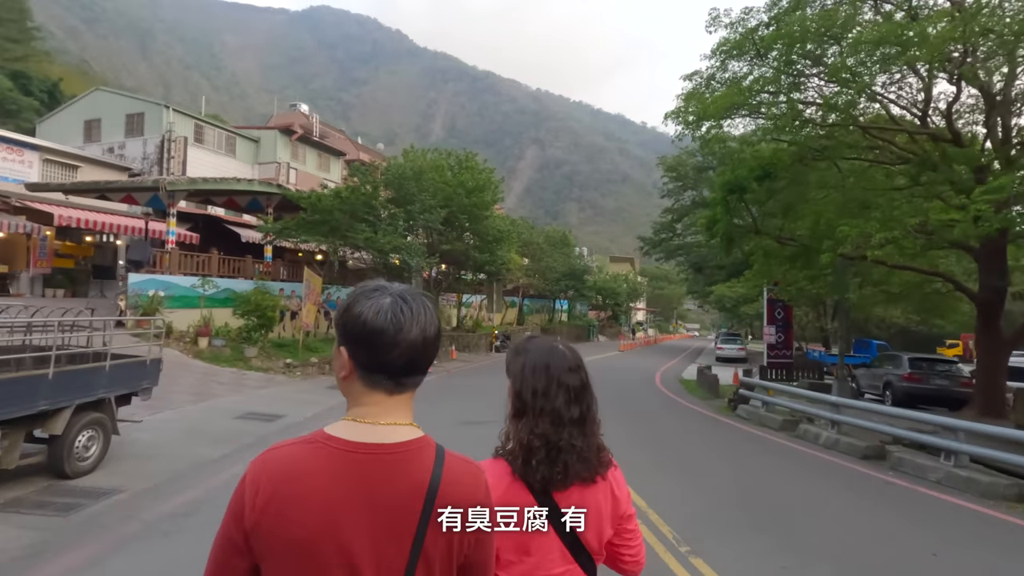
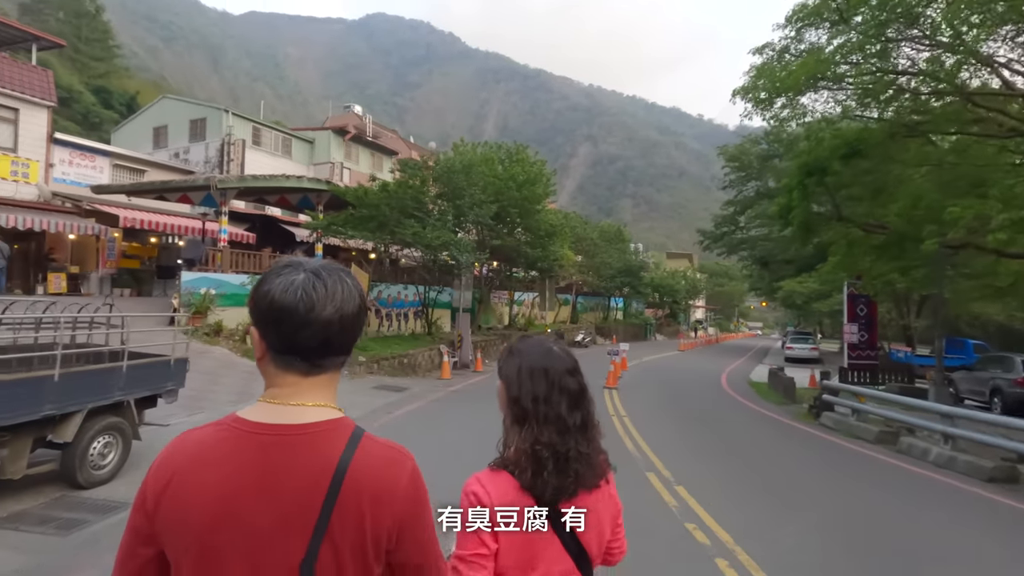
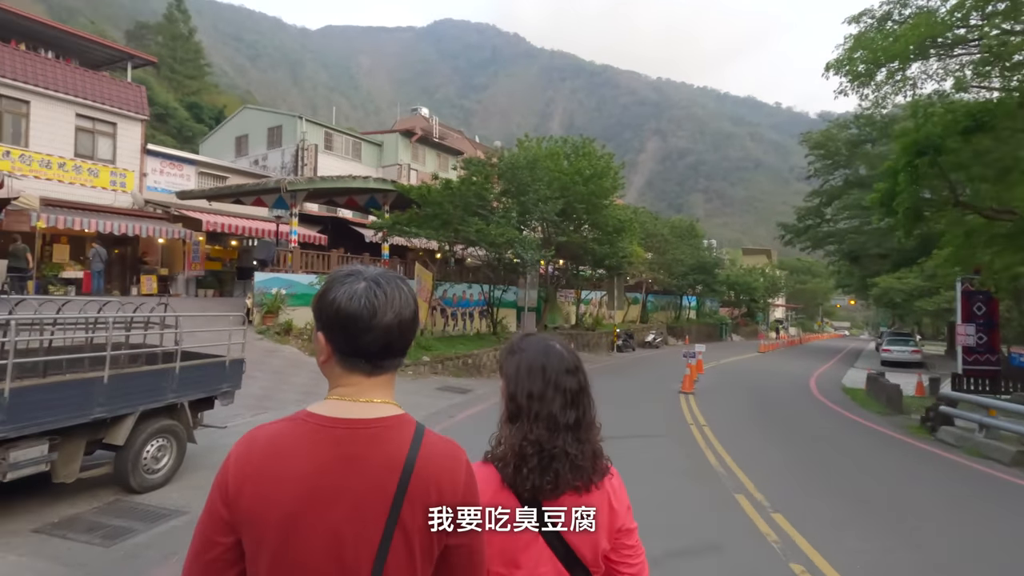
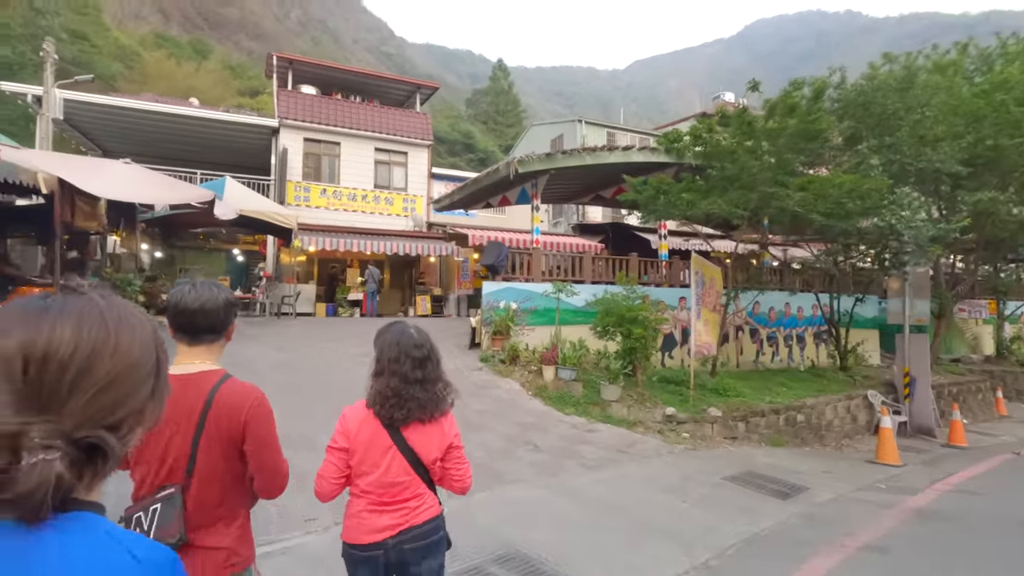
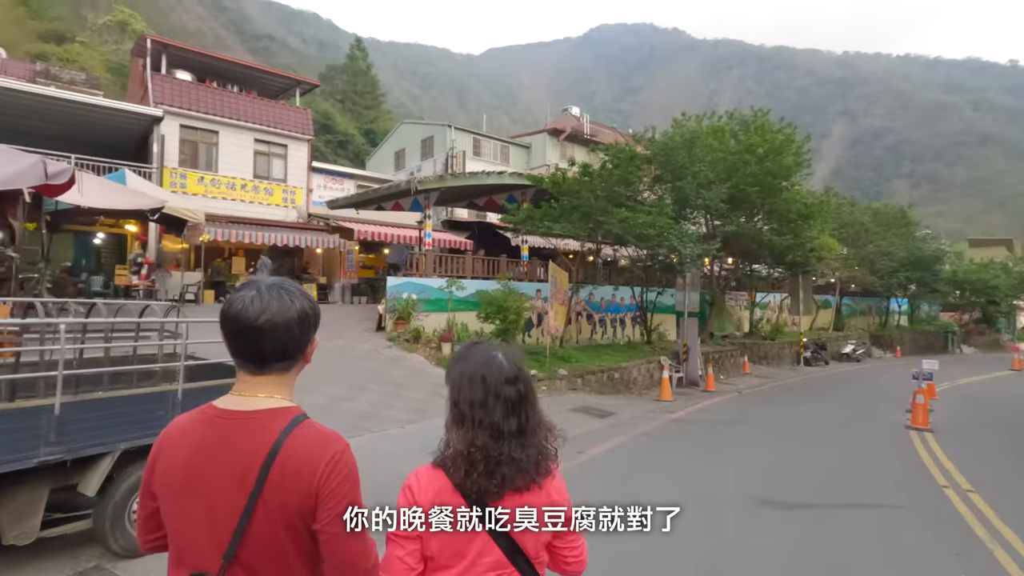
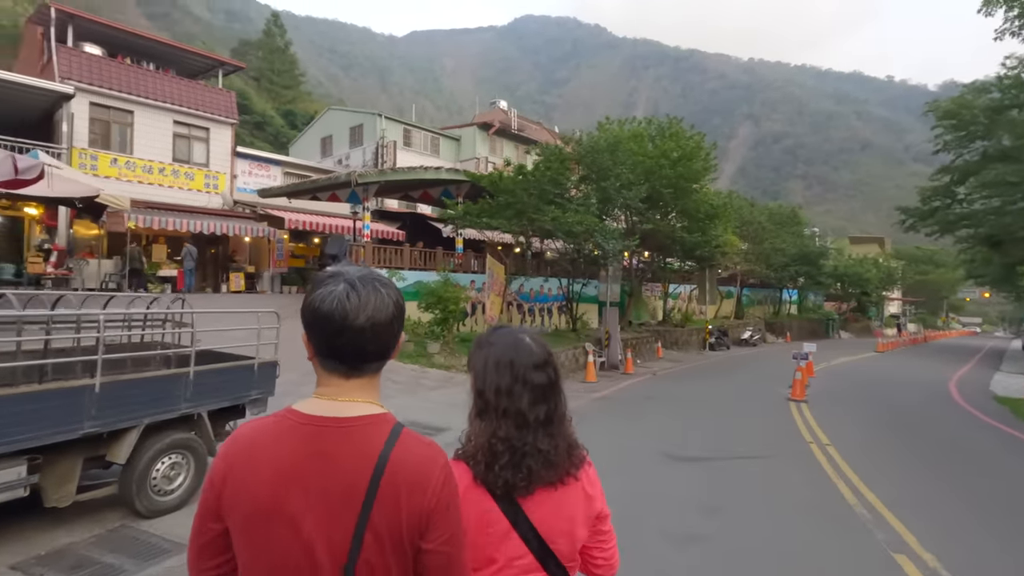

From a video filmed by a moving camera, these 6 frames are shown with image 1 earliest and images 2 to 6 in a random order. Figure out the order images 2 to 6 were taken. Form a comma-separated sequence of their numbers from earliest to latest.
2, 3, 6, 5, 4
